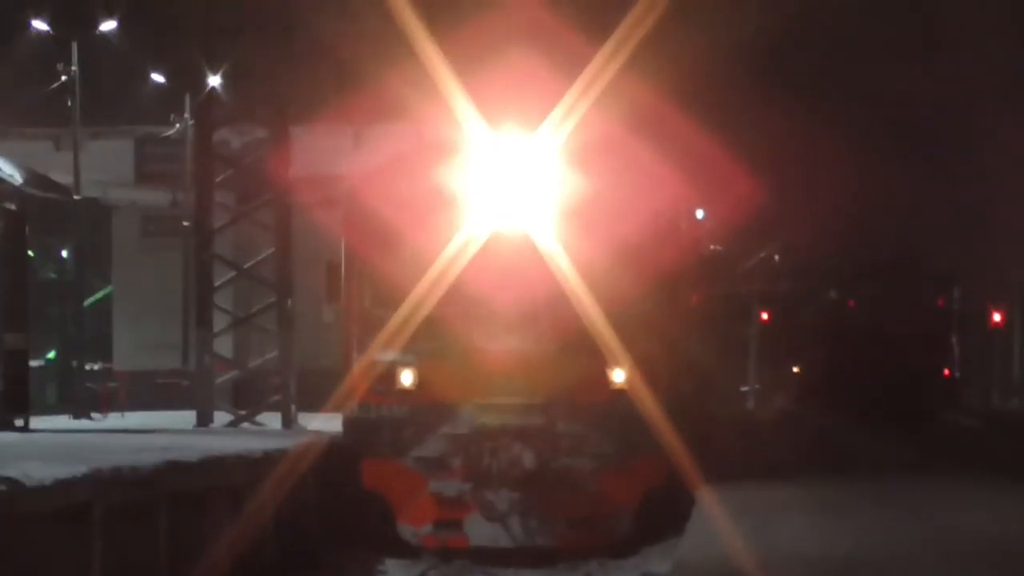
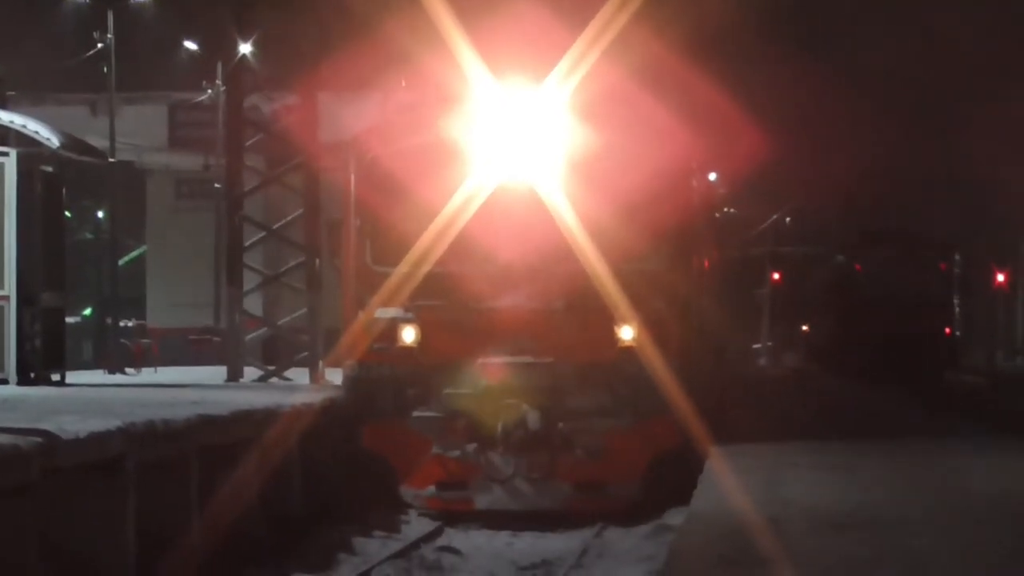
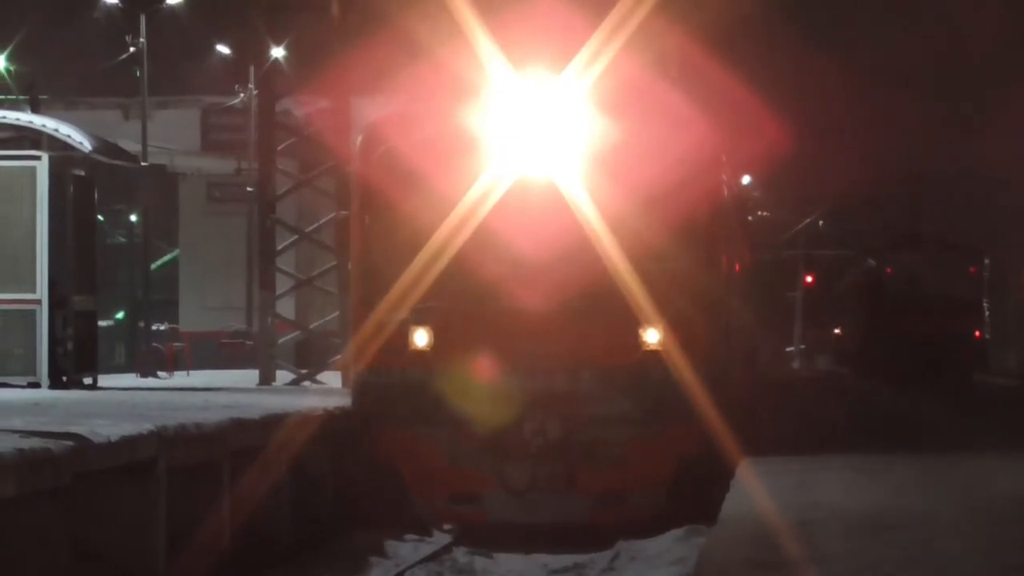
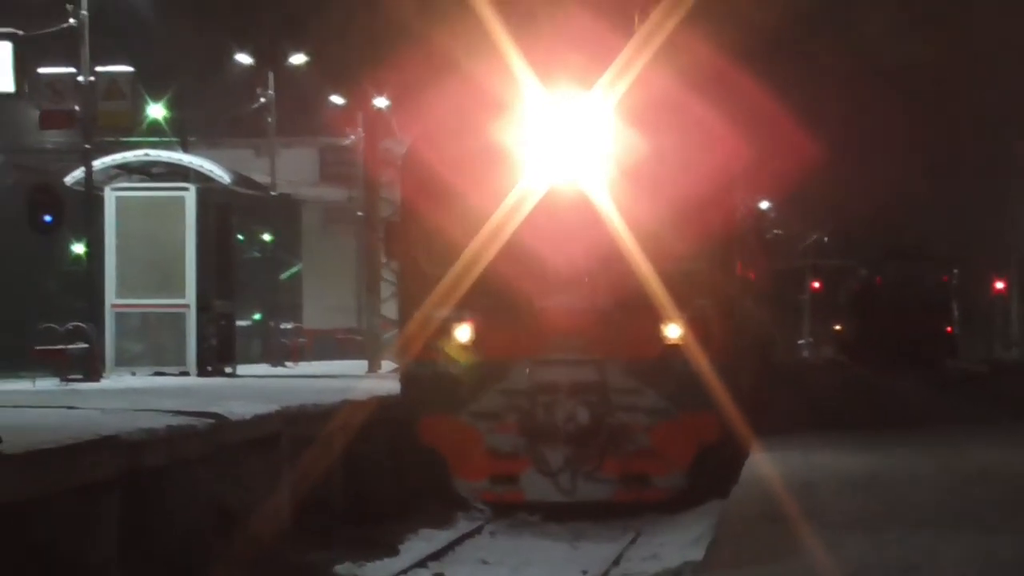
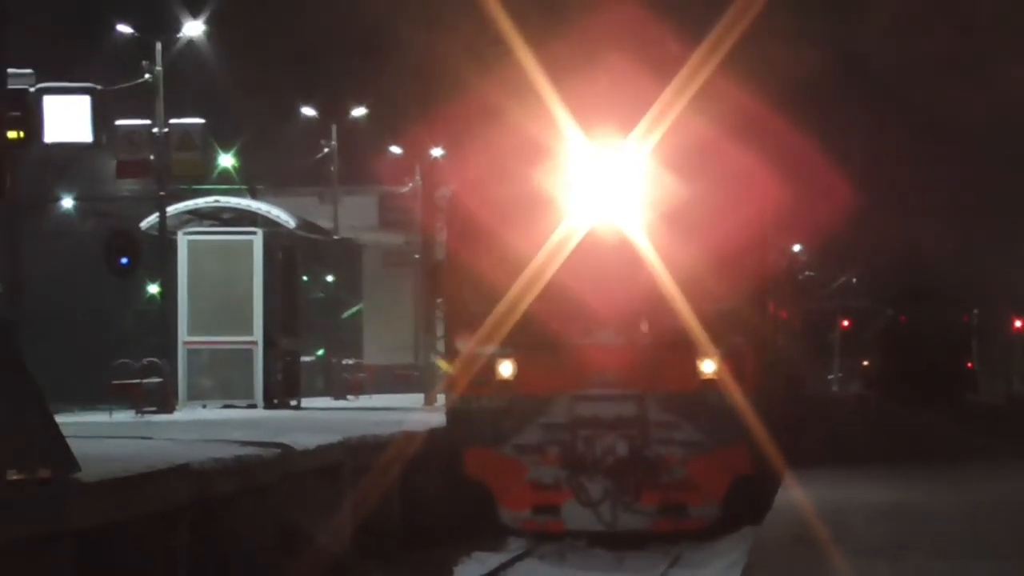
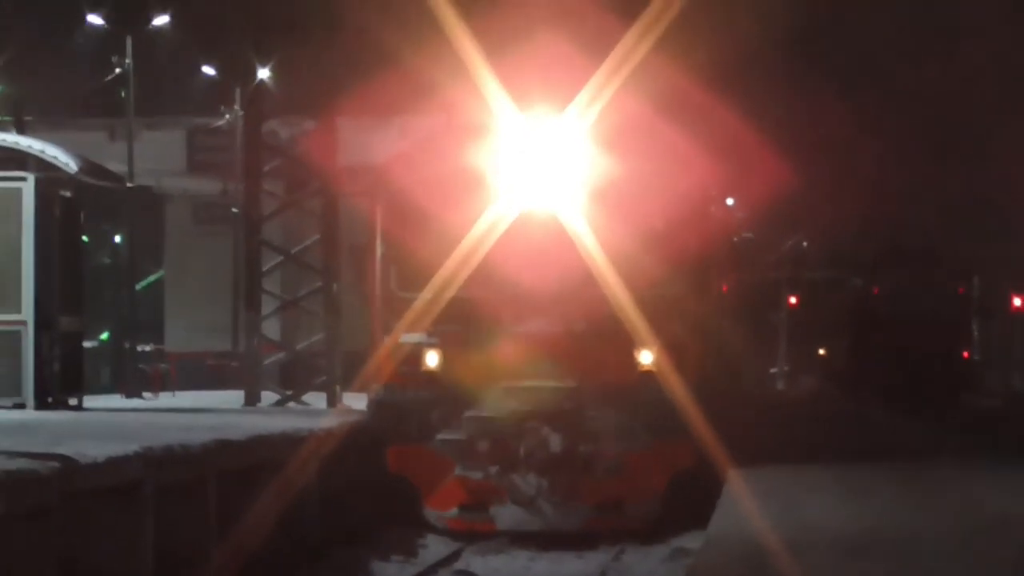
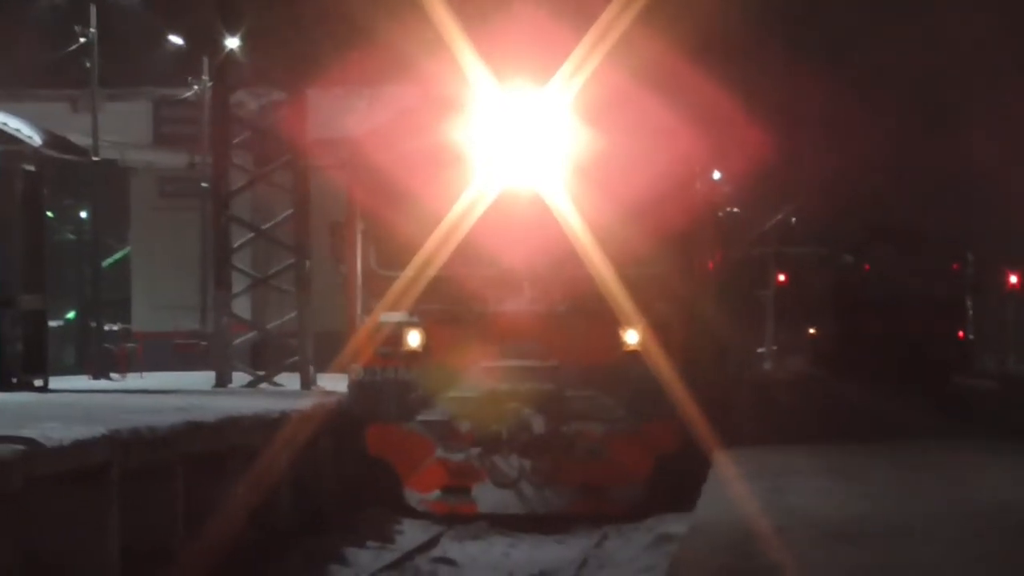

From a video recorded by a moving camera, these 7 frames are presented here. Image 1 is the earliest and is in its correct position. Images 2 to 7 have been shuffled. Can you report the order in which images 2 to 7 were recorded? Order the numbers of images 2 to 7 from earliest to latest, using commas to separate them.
7, 6, 2, 3, 4, 5
